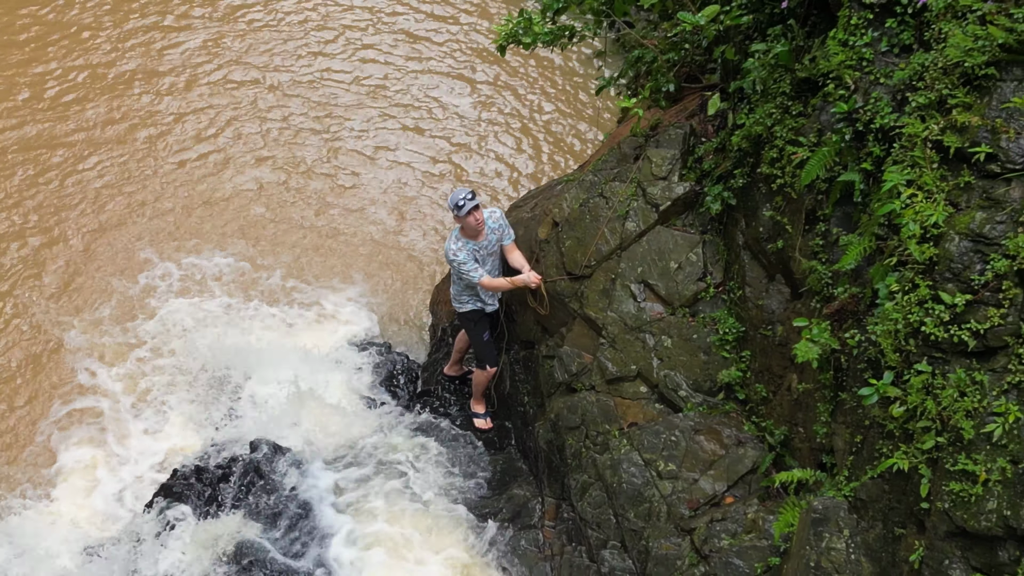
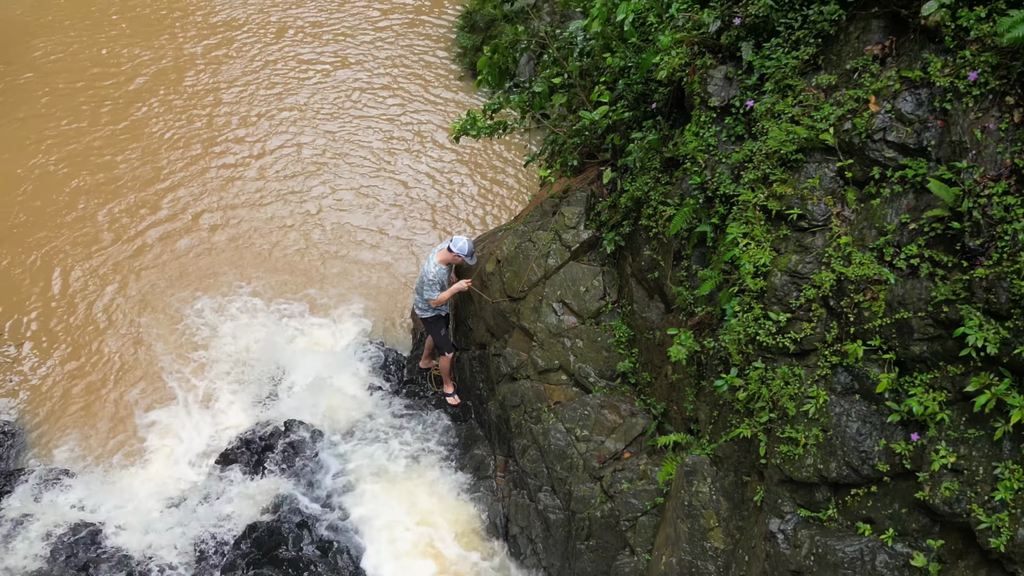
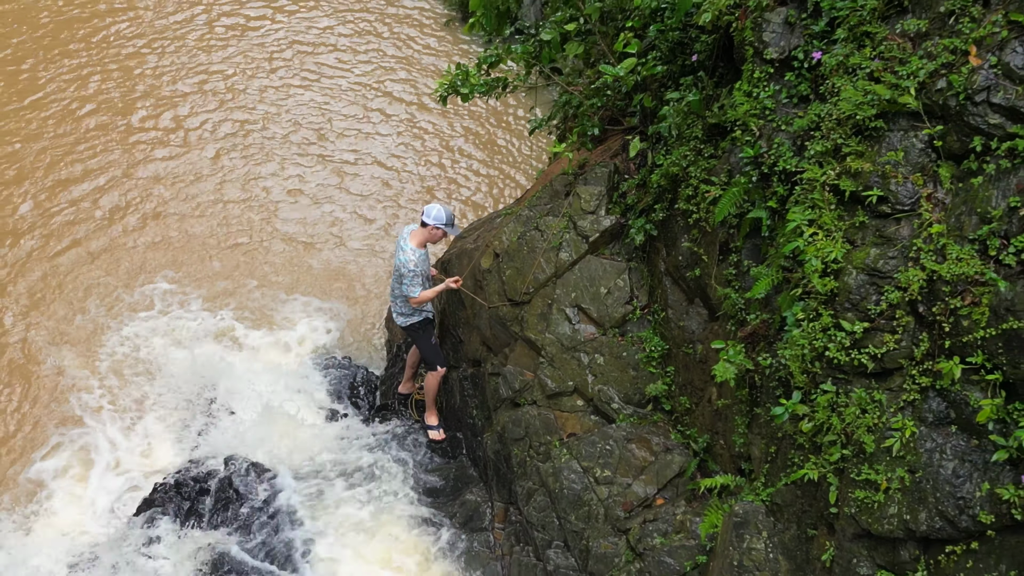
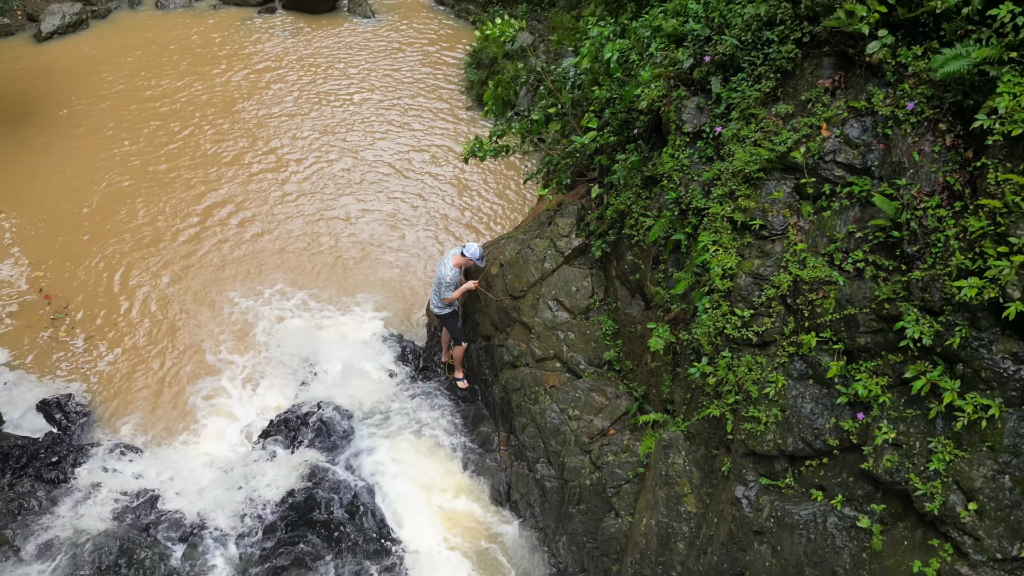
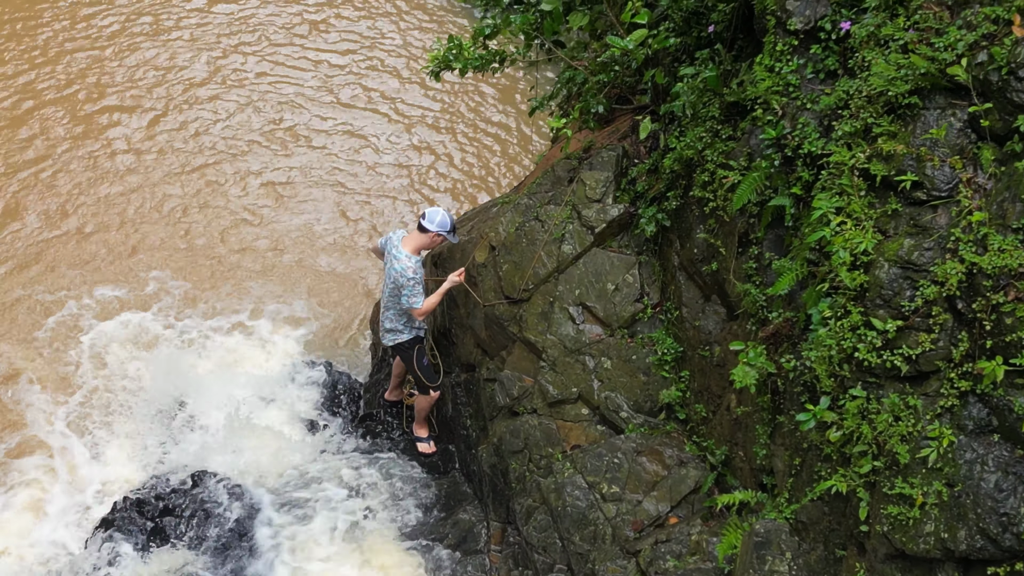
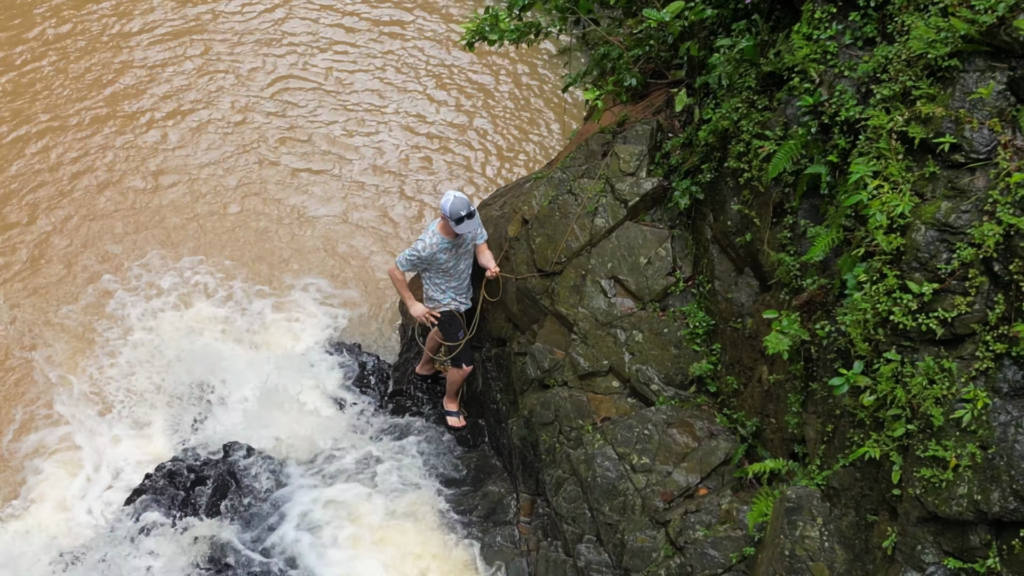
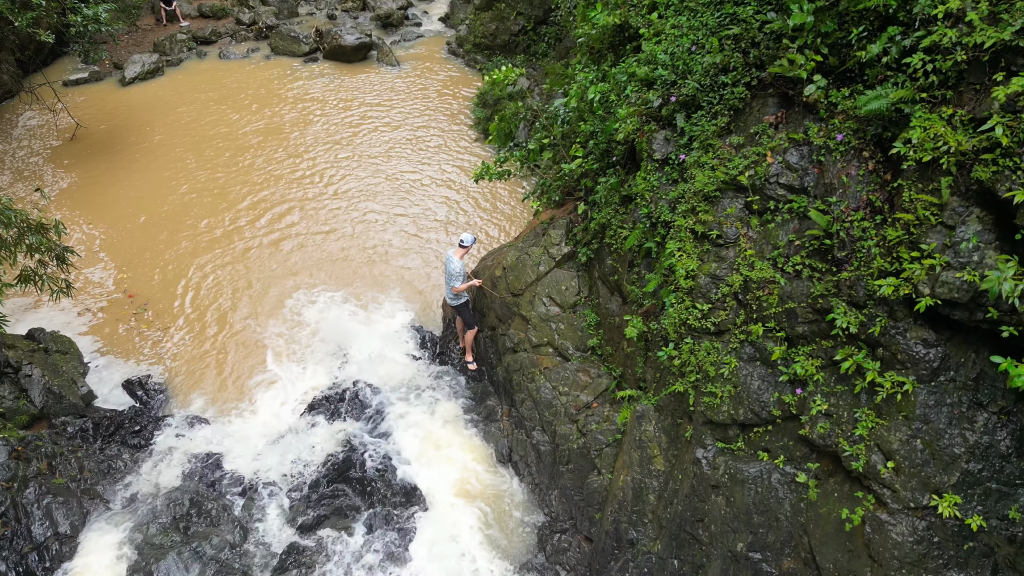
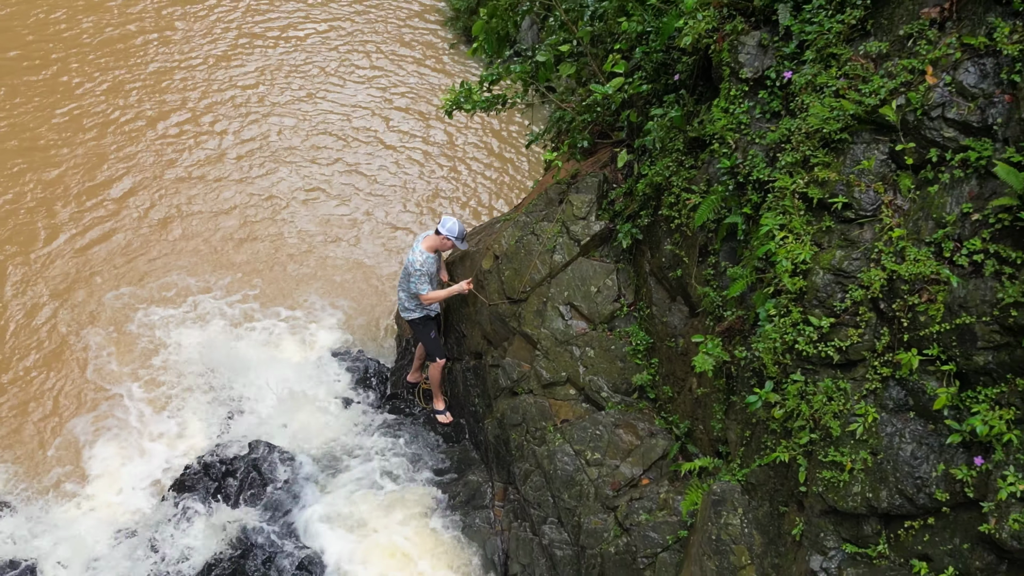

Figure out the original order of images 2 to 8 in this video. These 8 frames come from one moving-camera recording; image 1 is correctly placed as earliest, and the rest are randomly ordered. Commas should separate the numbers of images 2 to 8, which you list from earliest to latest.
6, 5, 3, 8, 2, 4, 7
